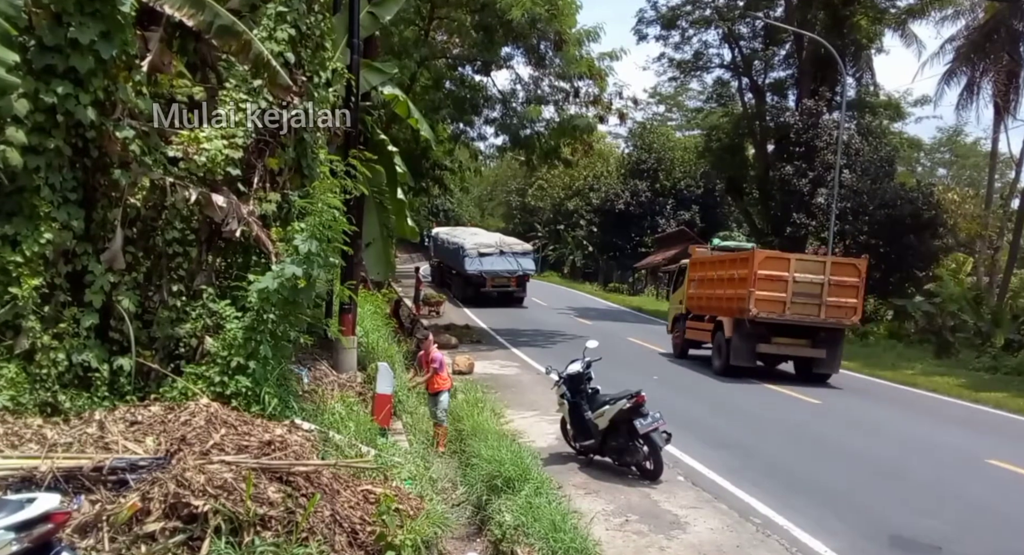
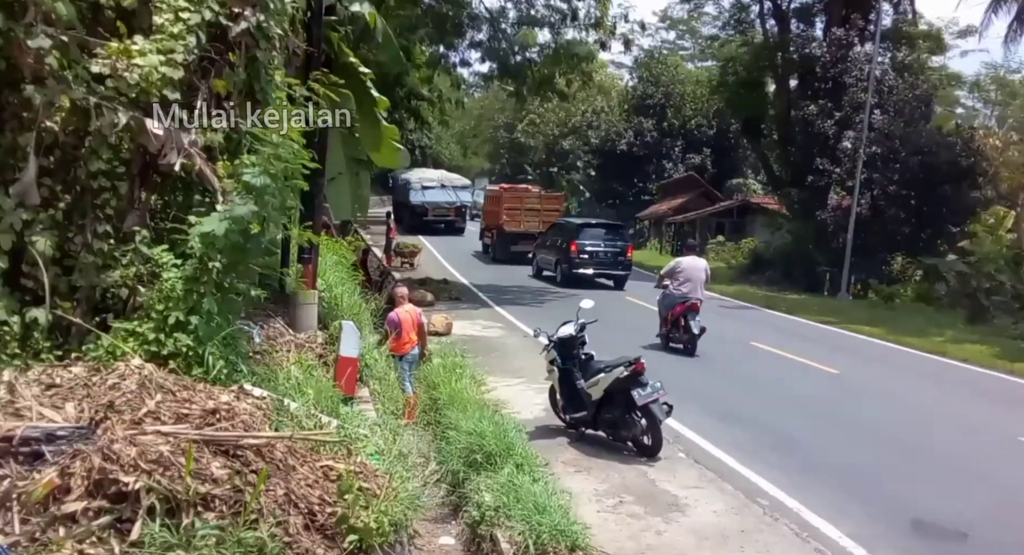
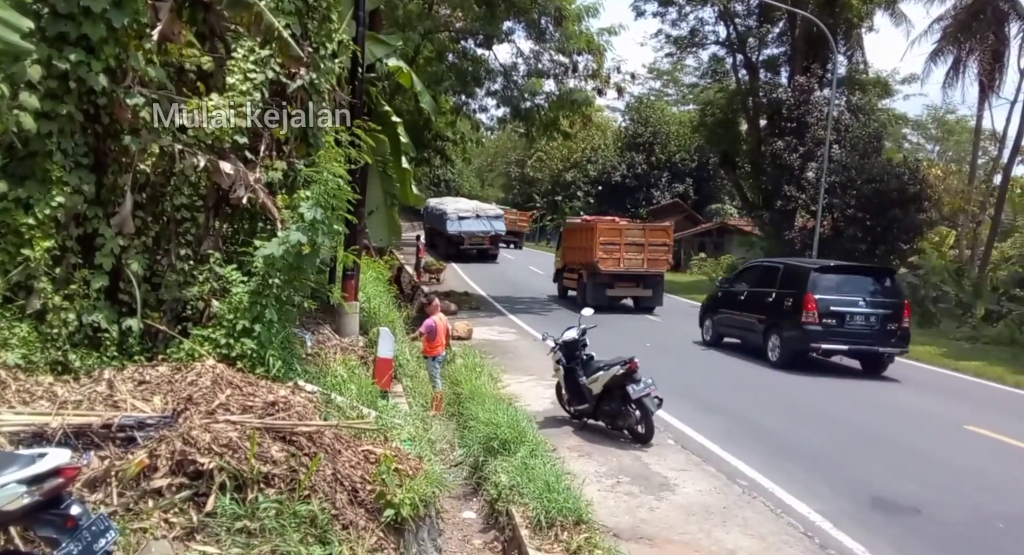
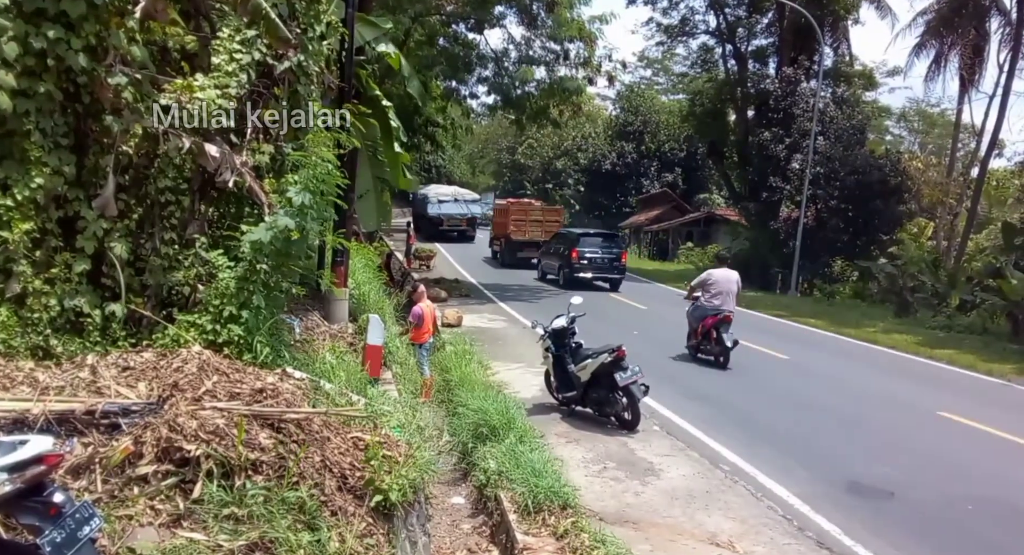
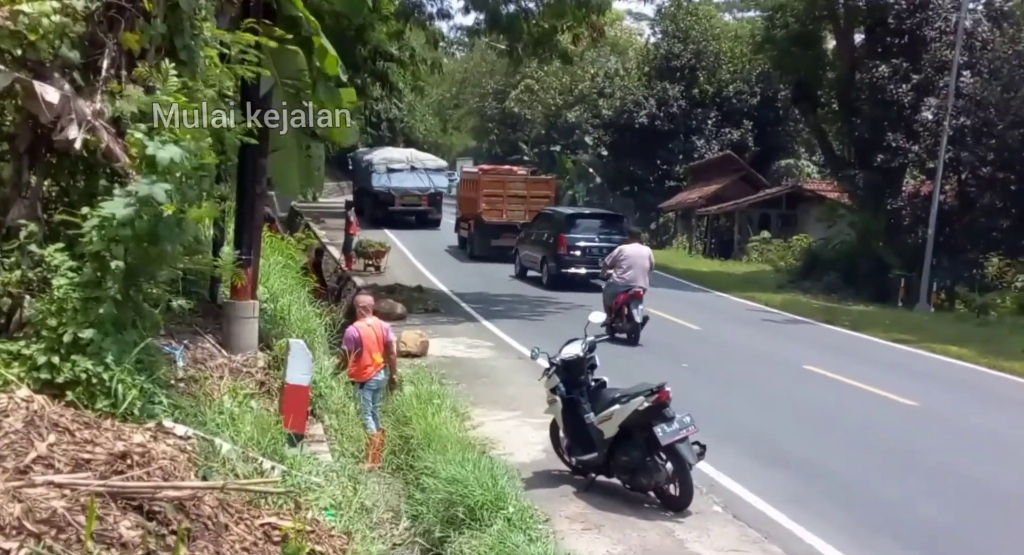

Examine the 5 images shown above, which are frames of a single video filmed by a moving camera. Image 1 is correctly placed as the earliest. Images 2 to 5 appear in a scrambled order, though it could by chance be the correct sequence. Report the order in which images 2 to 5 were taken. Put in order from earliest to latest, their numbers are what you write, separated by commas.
3, 4, 2, 5
